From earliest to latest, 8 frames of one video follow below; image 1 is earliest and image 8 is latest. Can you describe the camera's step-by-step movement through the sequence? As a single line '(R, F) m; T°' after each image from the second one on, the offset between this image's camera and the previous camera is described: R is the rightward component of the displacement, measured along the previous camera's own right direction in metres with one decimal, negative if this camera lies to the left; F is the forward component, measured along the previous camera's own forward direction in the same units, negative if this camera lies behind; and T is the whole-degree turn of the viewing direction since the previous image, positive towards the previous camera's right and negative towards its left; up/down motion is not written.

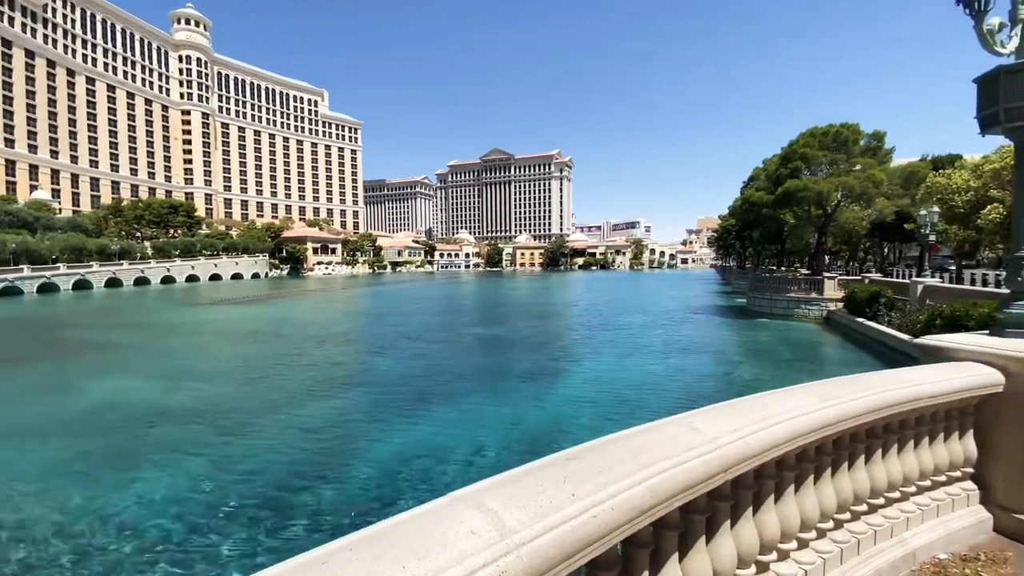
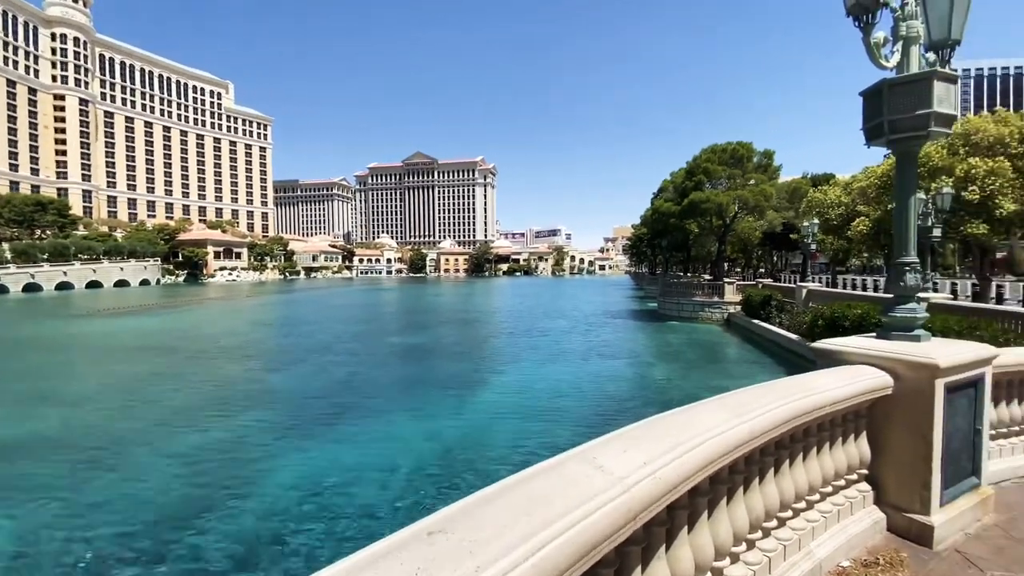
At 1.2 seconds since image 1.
(+0.1, +0.3) m; +9°
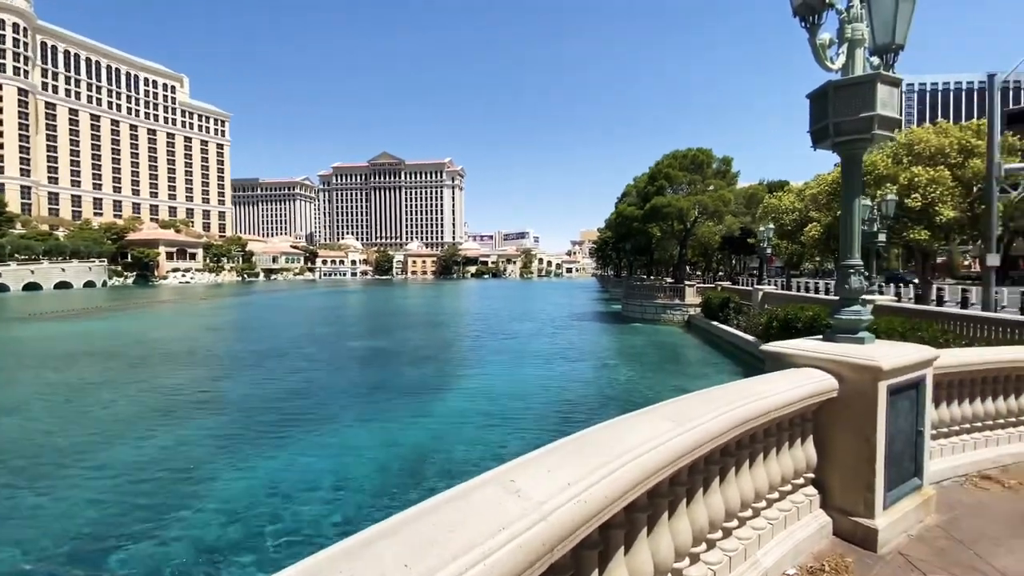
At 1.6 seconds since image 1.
(+0.1, +0.1) m; +4°
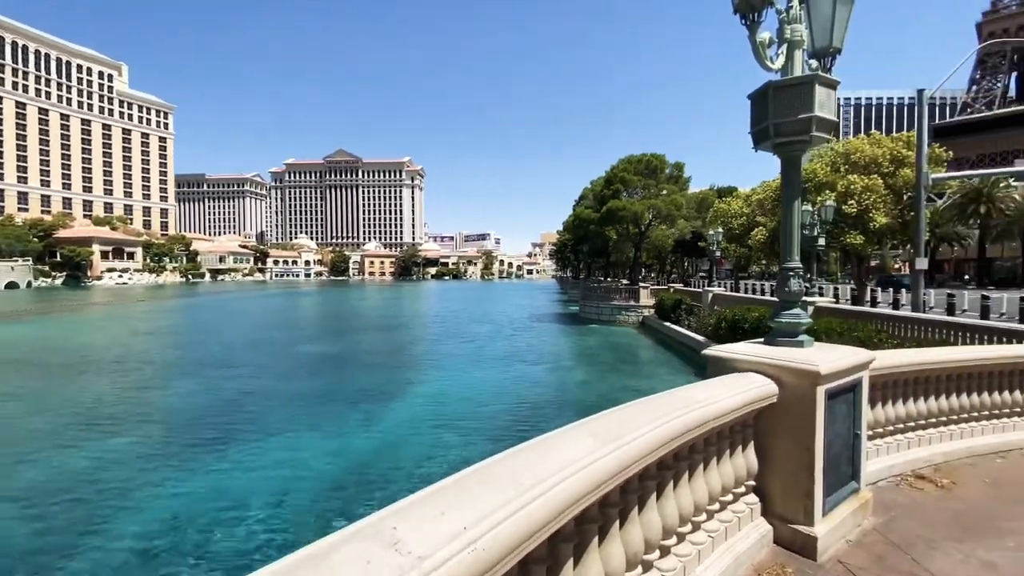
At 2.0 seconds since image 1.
(+0.1, +0.2) m; +5°
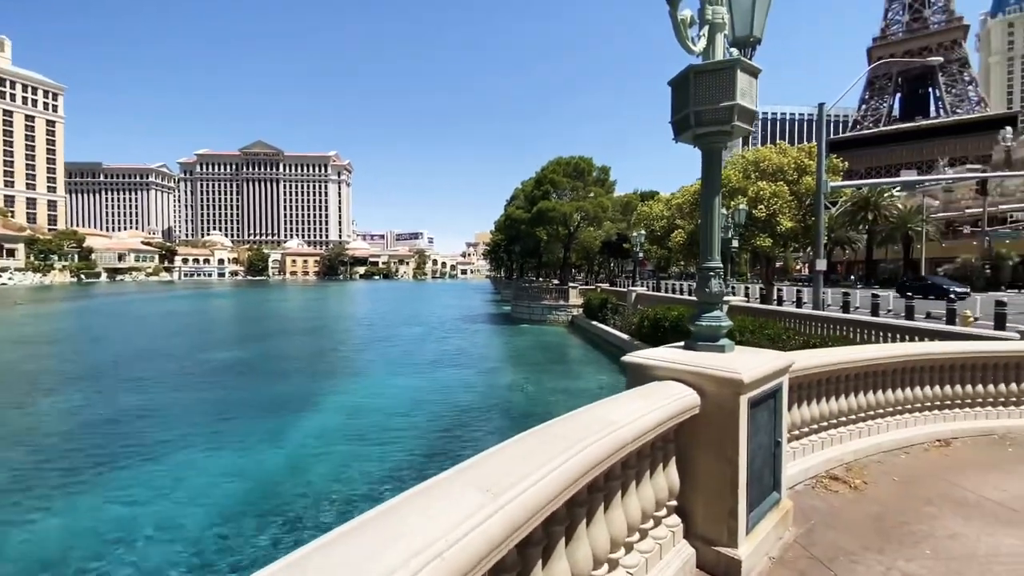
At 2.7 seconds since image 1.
(+0.2, +0.4) m; +8°
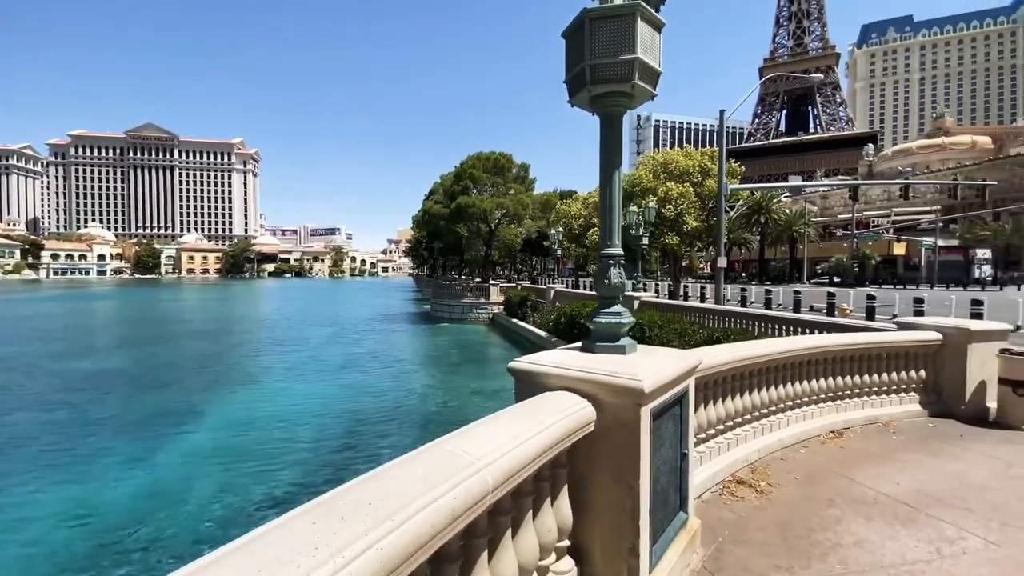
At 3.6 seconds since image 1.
(+0.3, +0.5) m; +9°
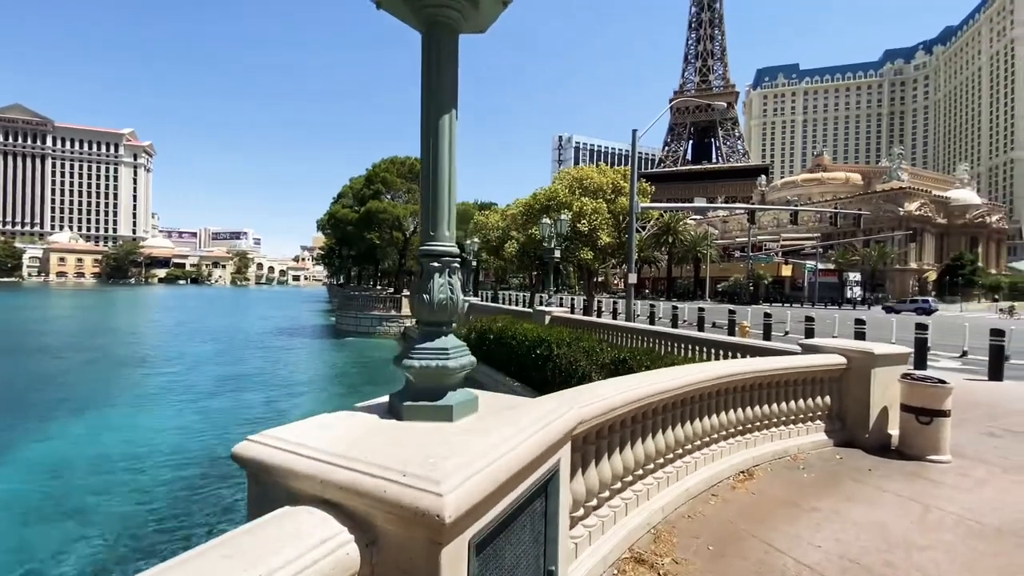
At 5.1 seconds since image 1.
(+0.5, +0.8) m; +9°
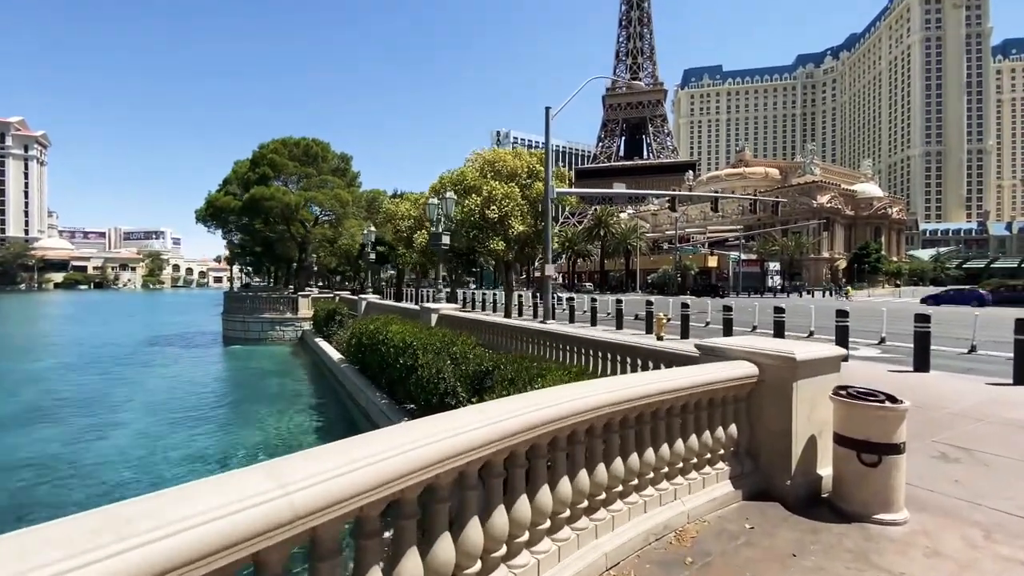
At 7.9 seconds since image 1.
(+1.3, +1.8) m; +7°
